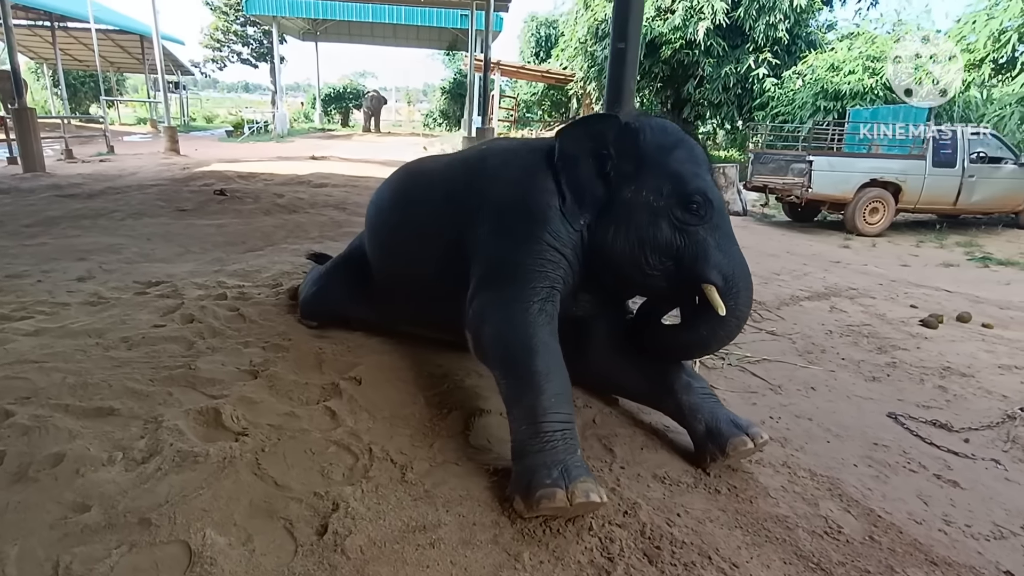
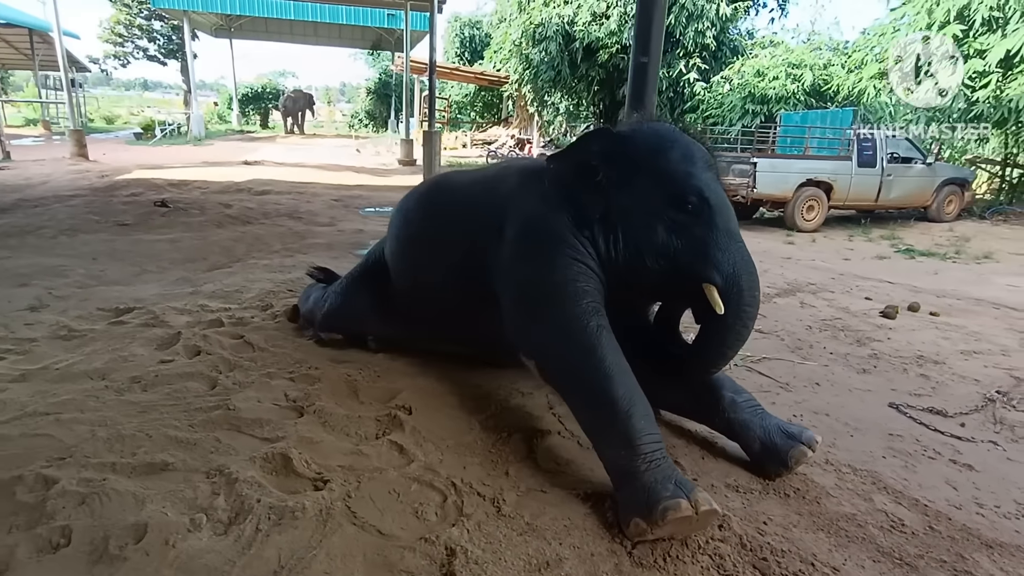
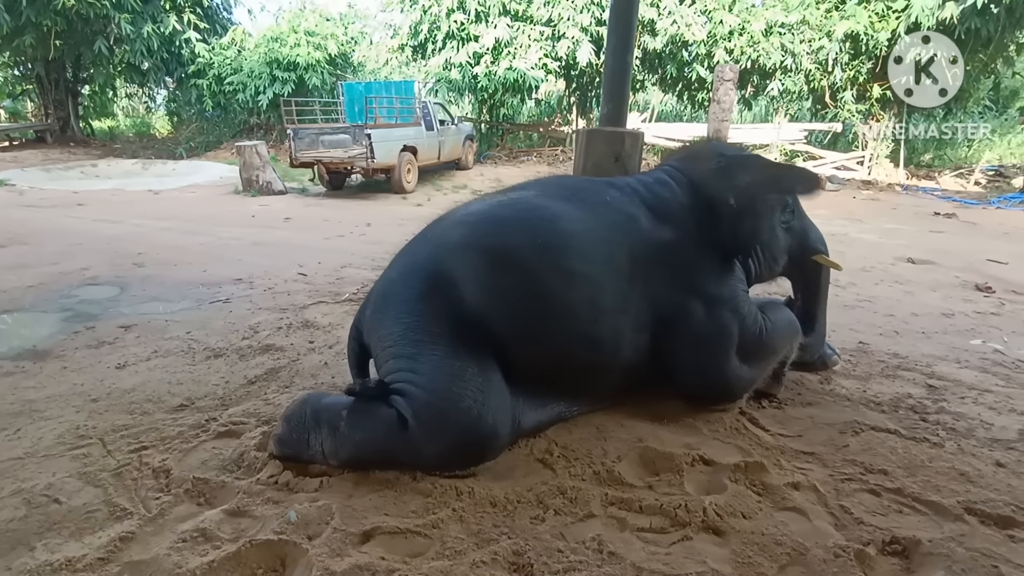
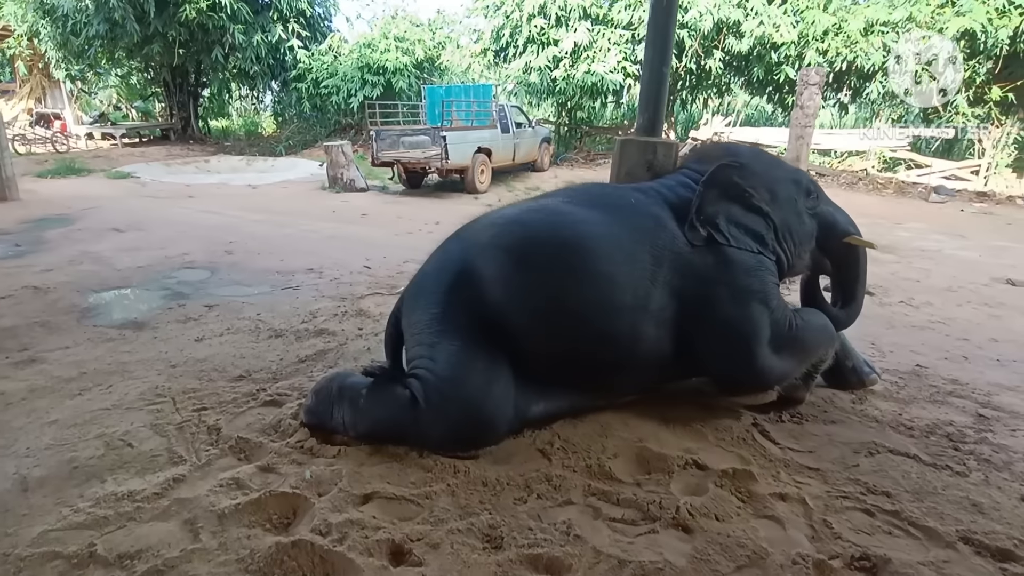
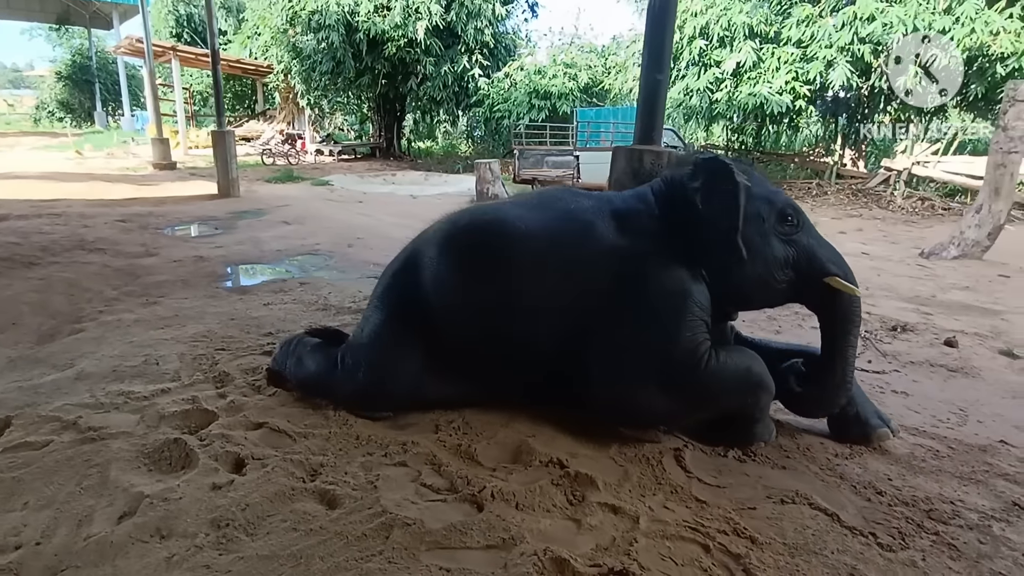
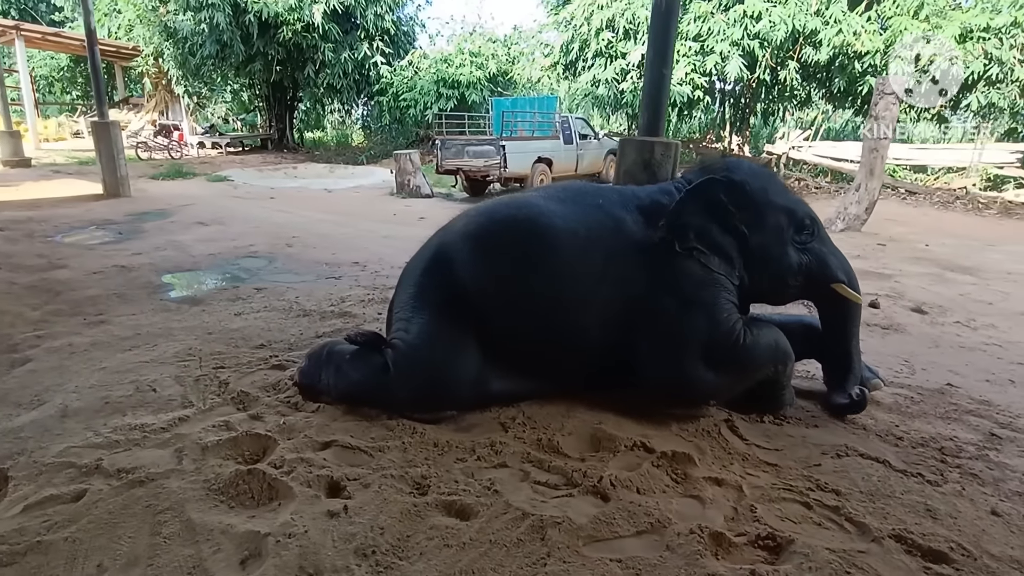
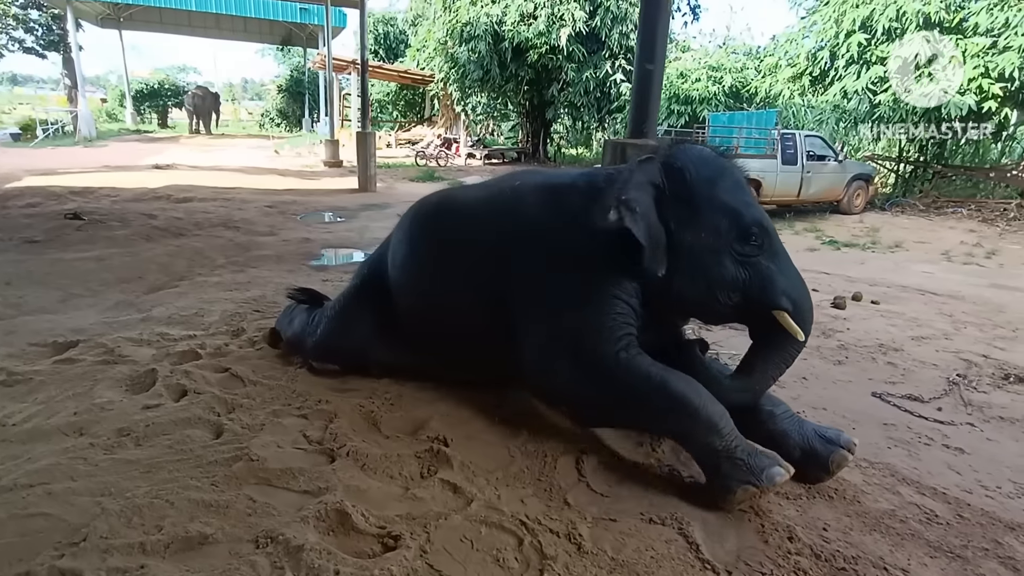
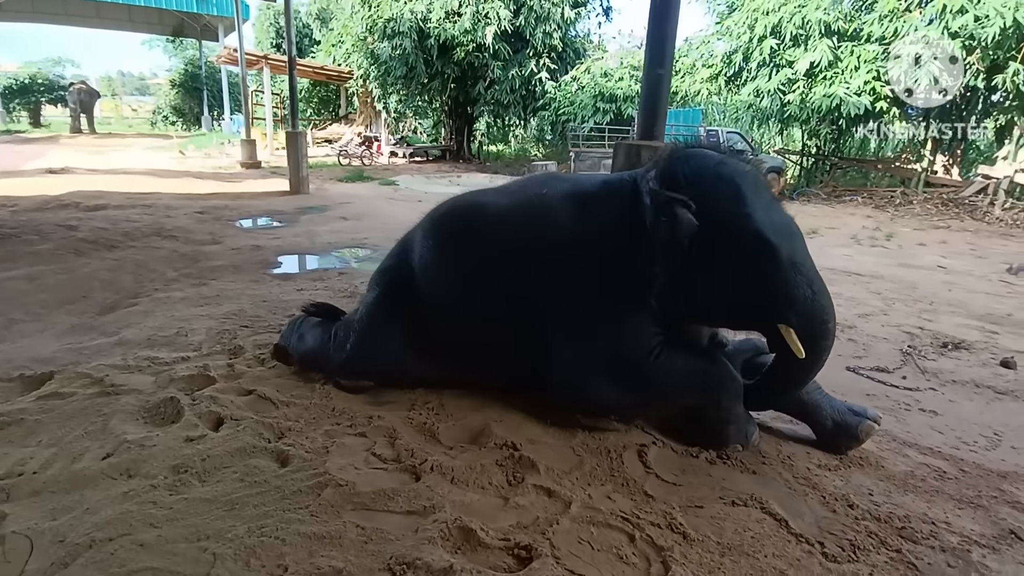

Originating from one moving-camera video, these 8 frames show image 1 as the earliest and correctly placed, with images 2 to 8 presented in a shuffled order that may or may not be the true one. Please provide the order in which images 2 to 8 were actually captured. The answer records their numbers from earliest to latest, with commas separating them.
2, 7, 8, 5, 6, 4, 3
